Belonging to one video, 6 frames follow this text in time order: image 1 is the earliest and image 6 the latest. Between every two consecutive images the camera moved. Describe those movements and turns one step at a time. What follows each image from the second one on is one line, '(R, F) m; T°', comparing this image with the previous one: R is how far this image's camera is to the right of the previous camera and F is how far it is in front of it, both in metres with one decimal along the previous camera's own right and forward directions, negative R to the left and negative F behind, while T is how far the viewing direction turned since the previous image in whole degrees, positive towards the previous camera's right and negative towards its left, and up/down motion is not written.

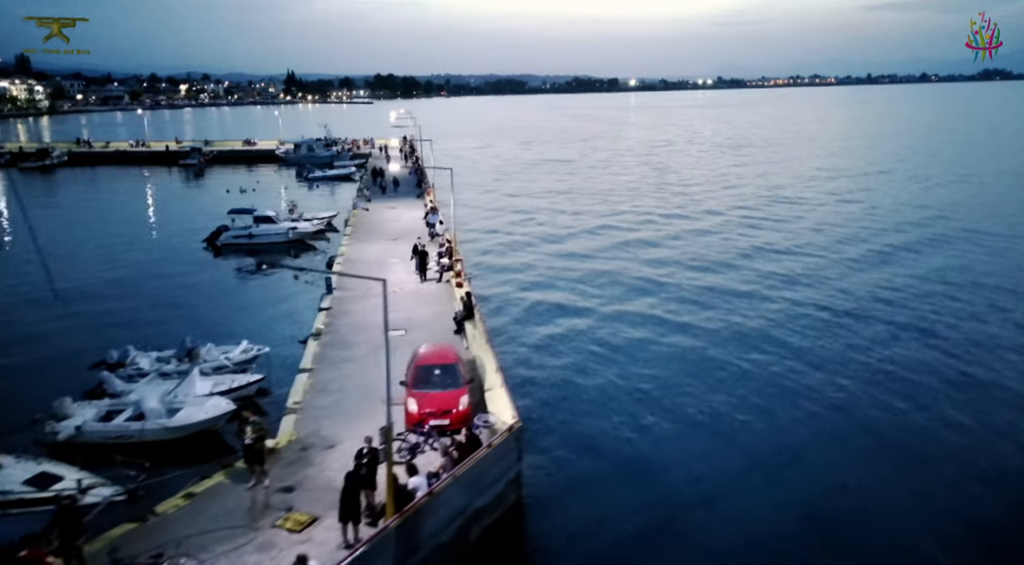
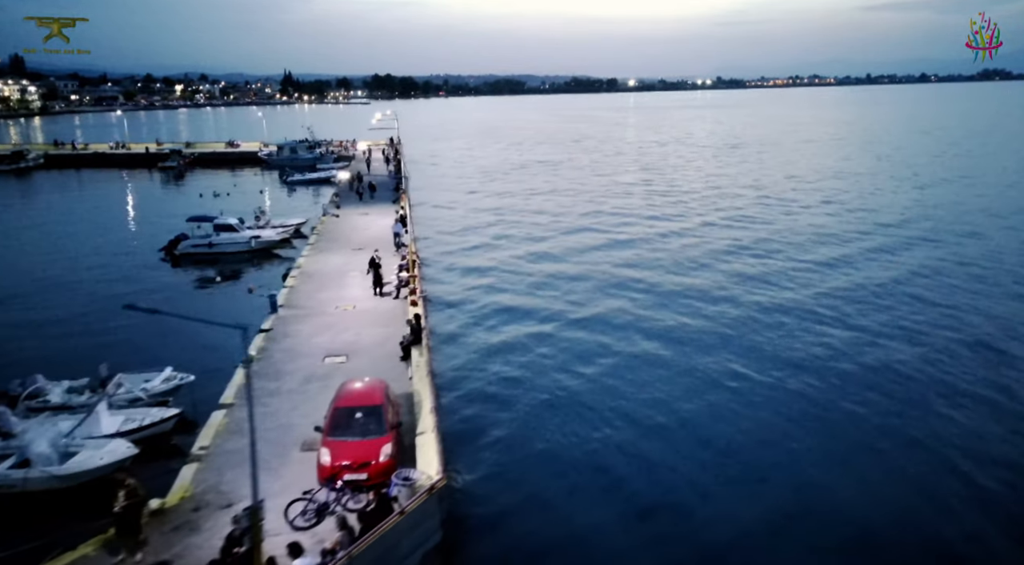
(+1.2, +1.9) m; 0°
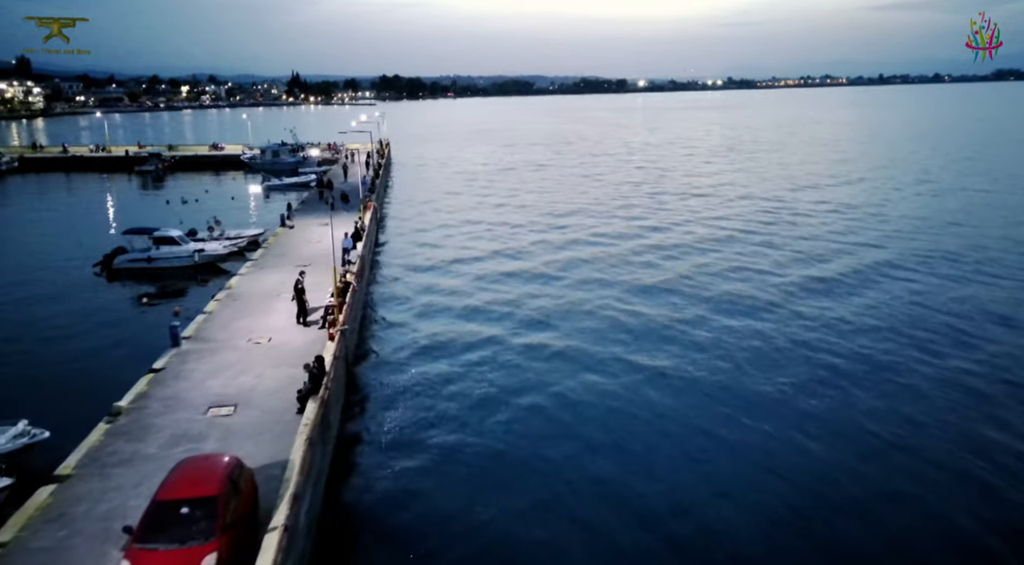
(+2.0, +2.9) m; 0°
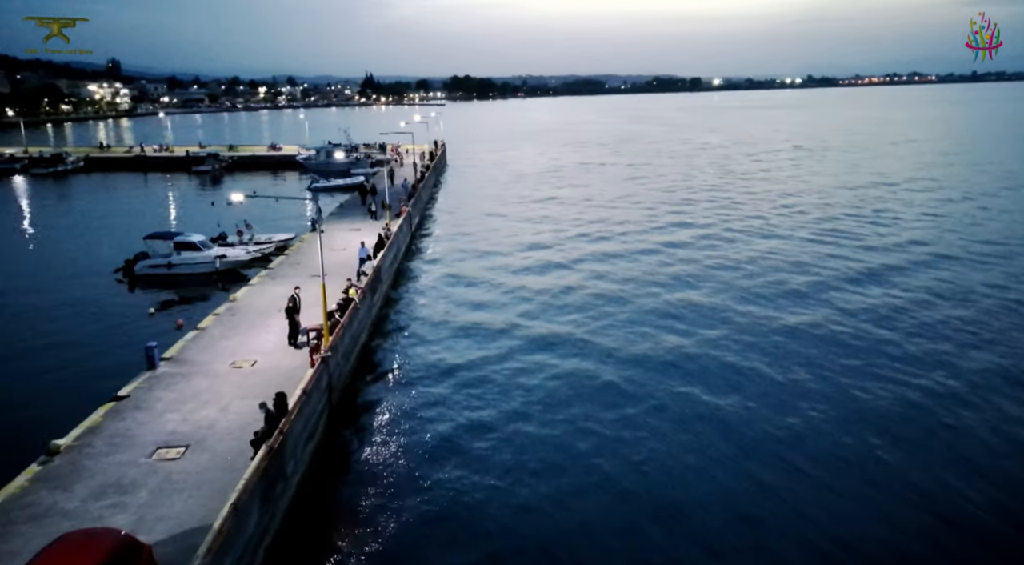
(+1.5, +2.5) m; -5°
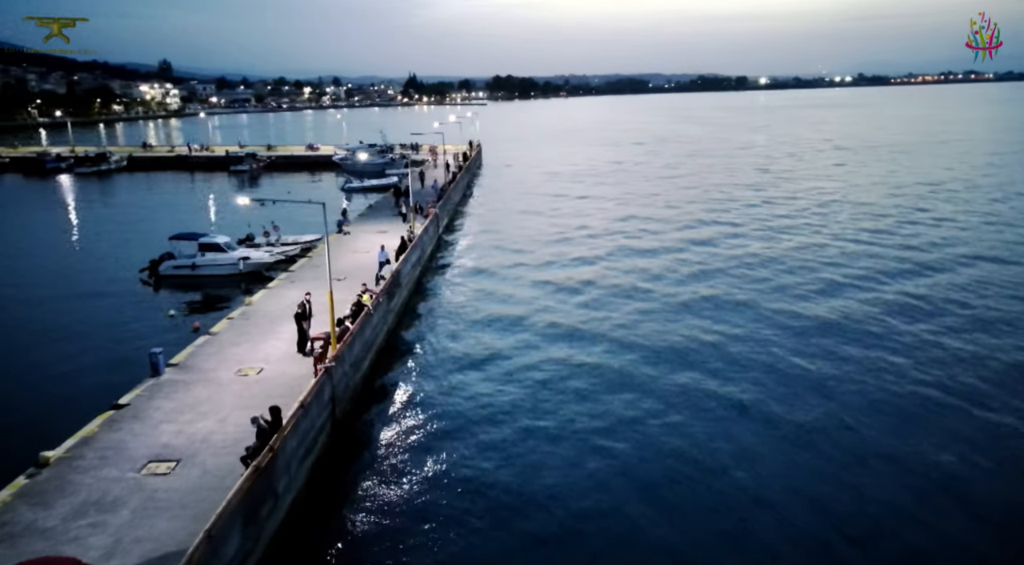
(+0.6, +0.9) m; -3°
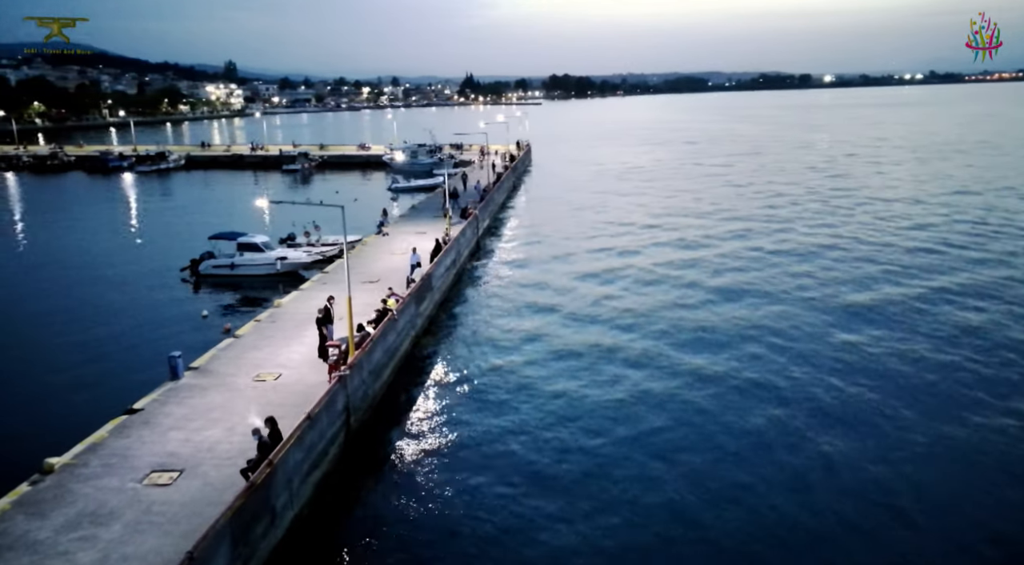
(+0.7, +0.9) m; -4°
